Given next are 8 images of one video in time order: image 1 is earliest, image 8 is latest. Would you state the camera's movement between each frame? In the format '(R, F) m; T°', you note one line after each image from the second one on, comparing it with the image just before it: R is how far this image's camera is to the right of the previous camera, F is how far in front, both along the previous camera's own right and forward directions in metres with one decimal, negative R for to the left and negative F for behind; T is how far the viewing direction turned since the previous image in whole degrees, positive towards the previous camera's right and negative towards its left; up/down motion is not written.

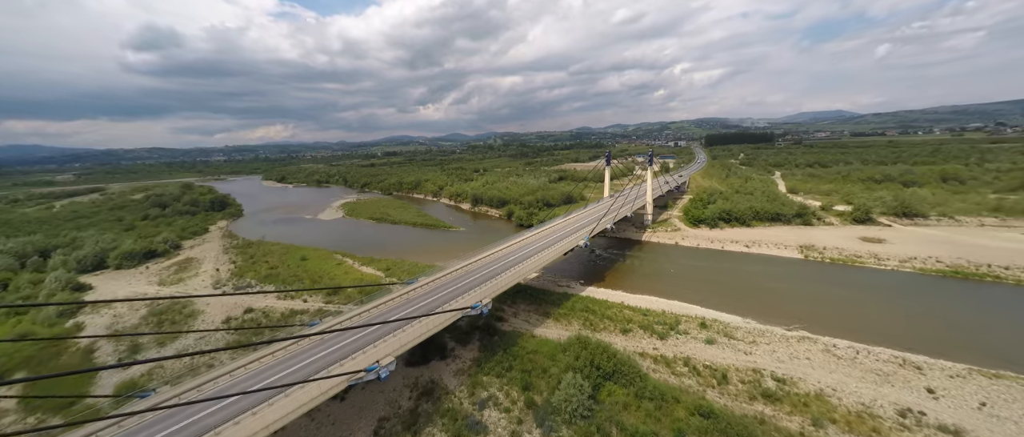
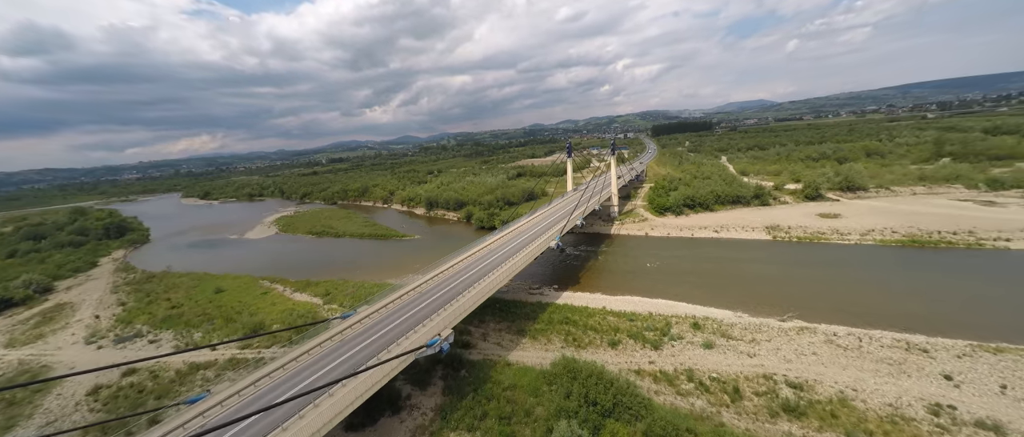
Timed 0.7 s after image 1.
(0.0, +3.5) m; +7°
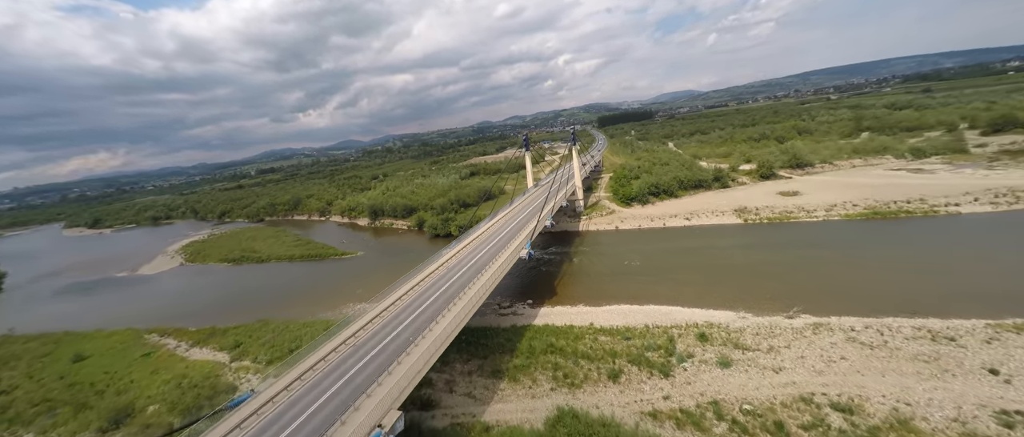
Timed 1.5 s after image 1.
(-0.2, +4.0) m; +7°
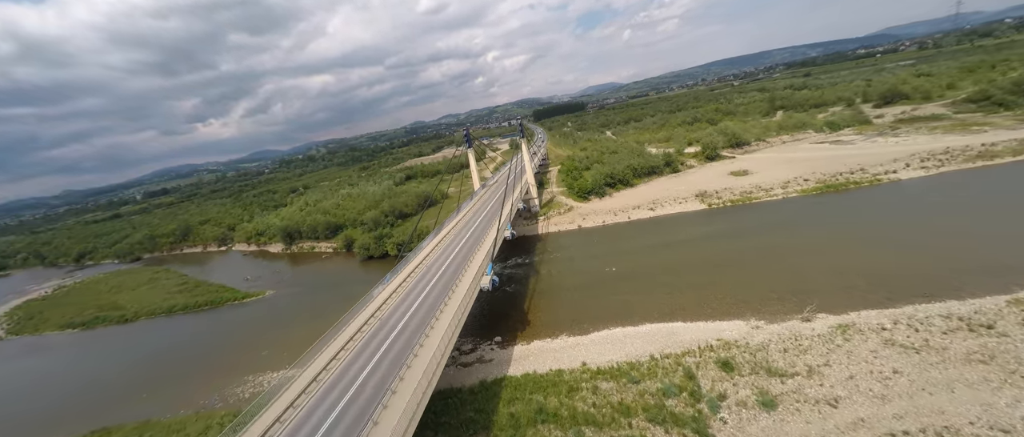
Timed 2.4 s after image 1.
(-0.4, +4.6) m; +9°
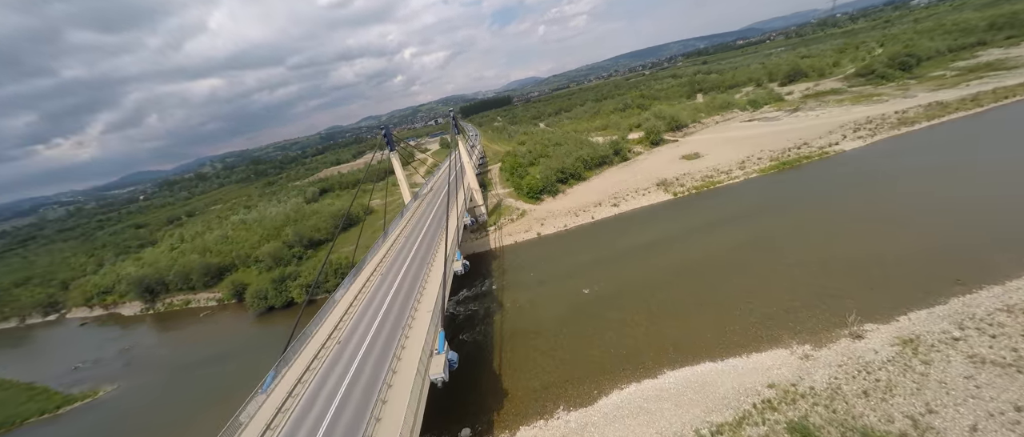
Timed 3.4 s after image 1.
(-0.5, +5.1) m; +10°
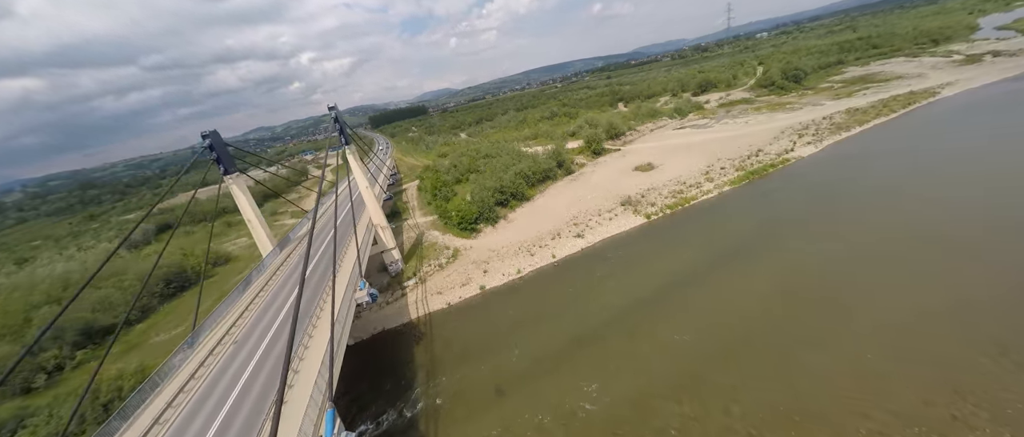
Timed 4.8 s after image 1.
(-0.2, +7.4) m; +13°
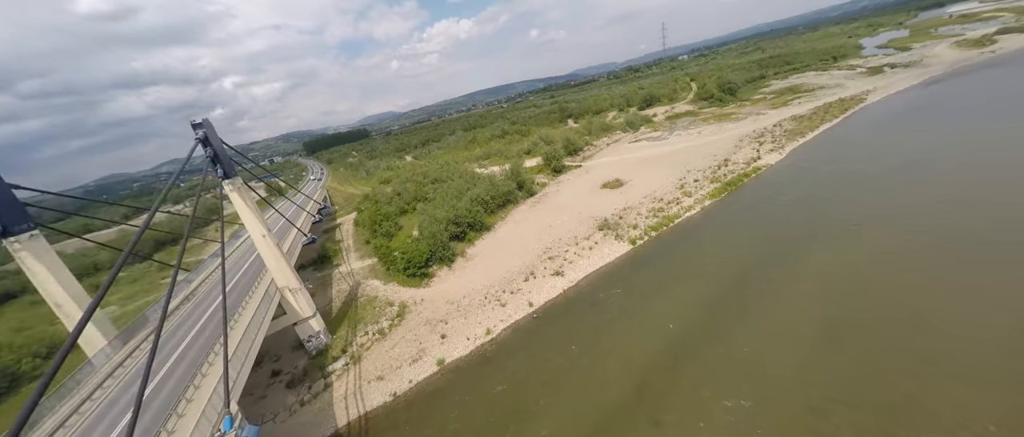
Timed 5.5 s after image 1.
(-0.2, +3.8) m; +8°
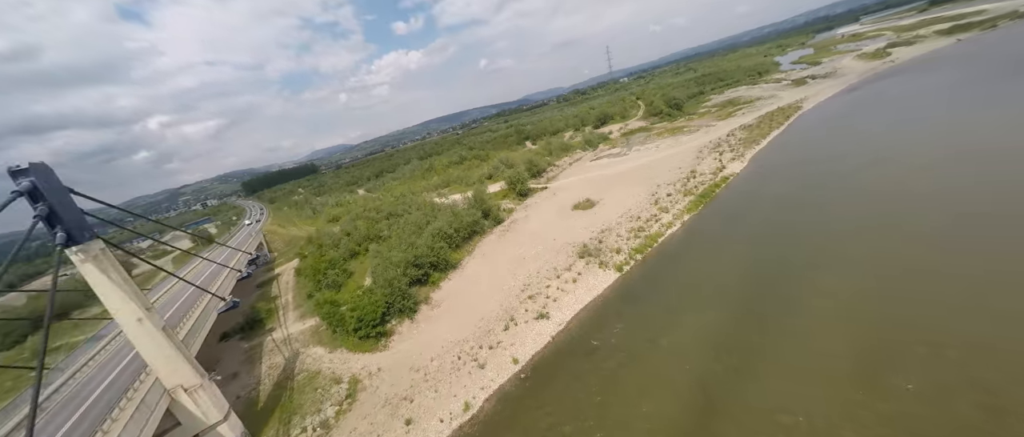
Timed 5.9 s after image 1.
(-0.2, +2.3) m; +6°
